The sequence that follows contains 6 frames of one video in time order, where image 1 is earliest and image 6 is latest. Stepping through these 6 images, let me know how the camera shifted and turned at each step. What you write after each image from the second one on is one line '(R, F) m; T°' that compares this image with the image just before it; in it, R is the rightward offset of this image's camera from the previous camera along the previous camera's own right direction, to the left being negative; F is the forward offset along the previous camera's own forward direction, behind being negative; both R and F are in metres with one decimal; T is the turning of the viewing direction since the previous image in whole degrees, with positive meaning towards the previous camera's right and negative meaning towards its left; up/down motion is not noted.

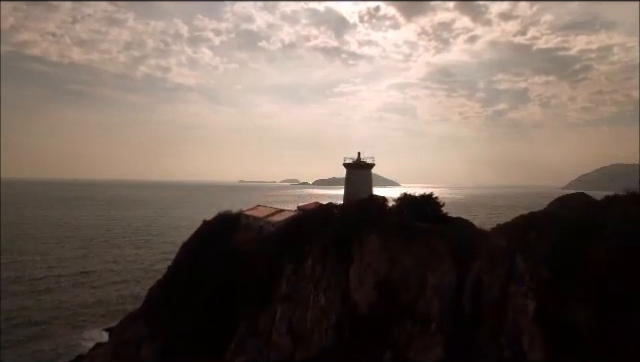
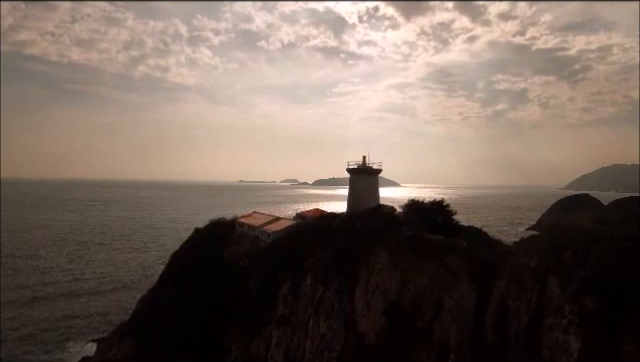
(-0.4, +0.7) m; 0°
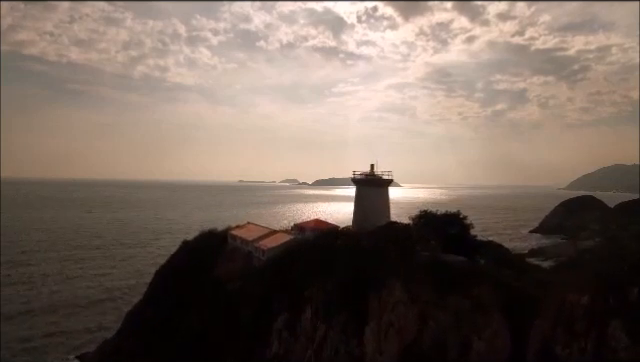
(-0.9, +0.3) m; 0°
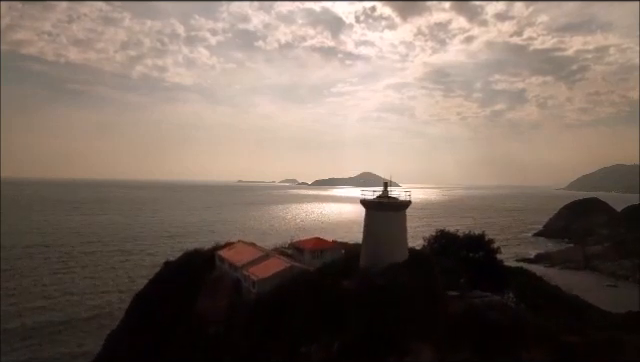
(-1.1, 0.0) m; 0°
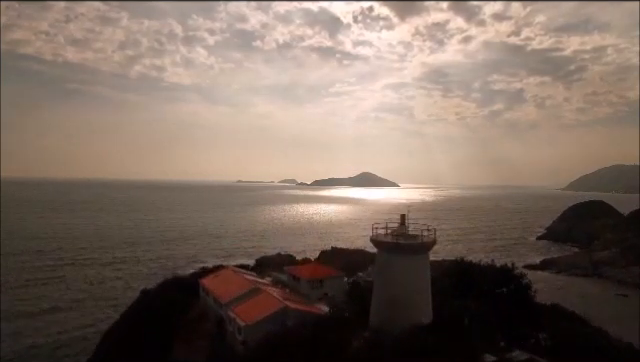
(-0.3, +1.1) m; 0°
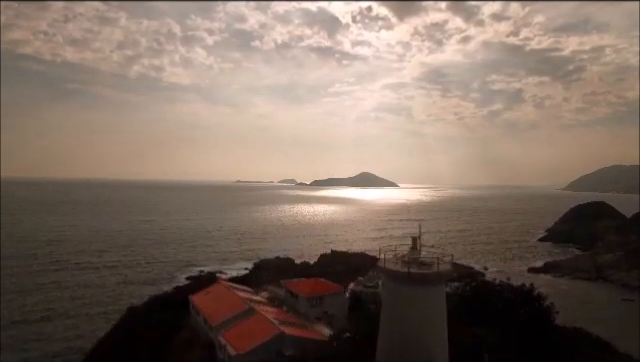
(0.0, +0.8) m; 0°
